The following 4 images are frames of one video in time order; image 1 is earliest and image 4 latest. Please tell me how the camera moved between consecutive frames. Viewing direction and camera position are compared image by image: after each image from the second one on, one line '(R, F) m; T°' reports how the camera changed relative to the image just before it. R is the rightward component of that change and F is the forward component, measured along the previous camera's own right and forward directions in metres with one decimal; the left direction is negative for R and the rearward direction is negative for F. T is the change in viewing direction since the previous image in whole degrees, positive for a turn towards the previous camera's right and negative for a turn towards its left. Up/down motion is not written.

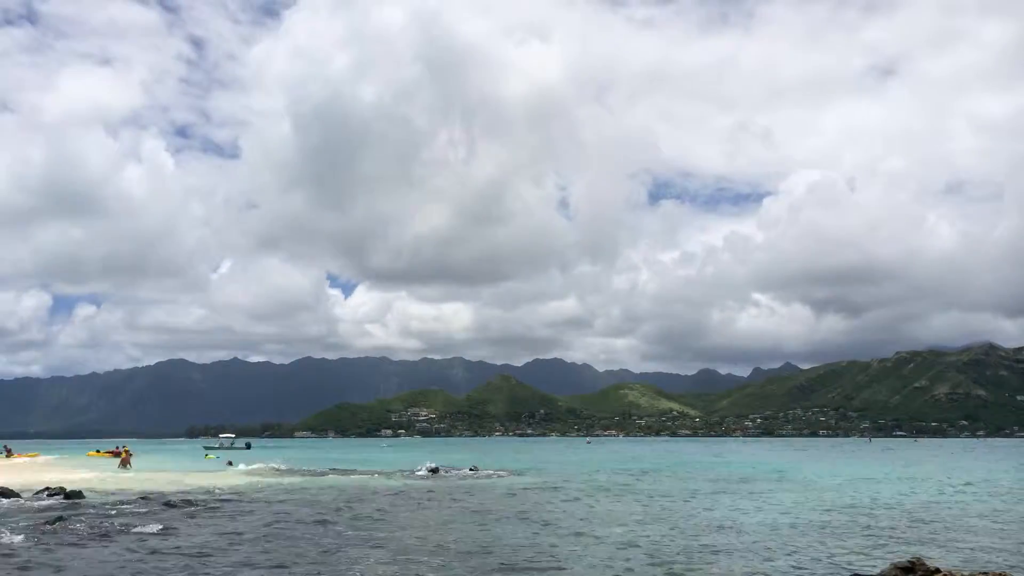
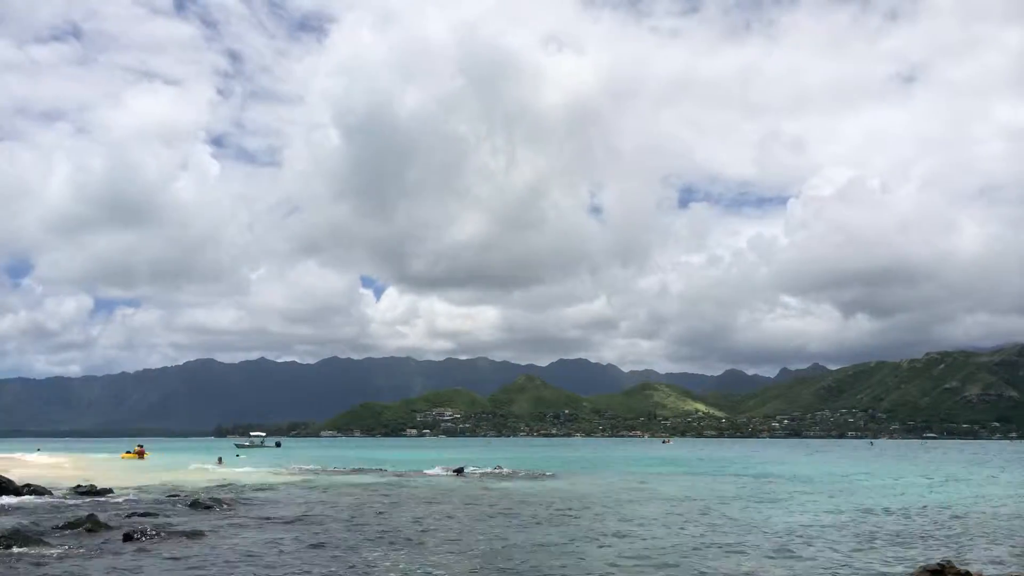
(-0.9, +7.3) m; -2°
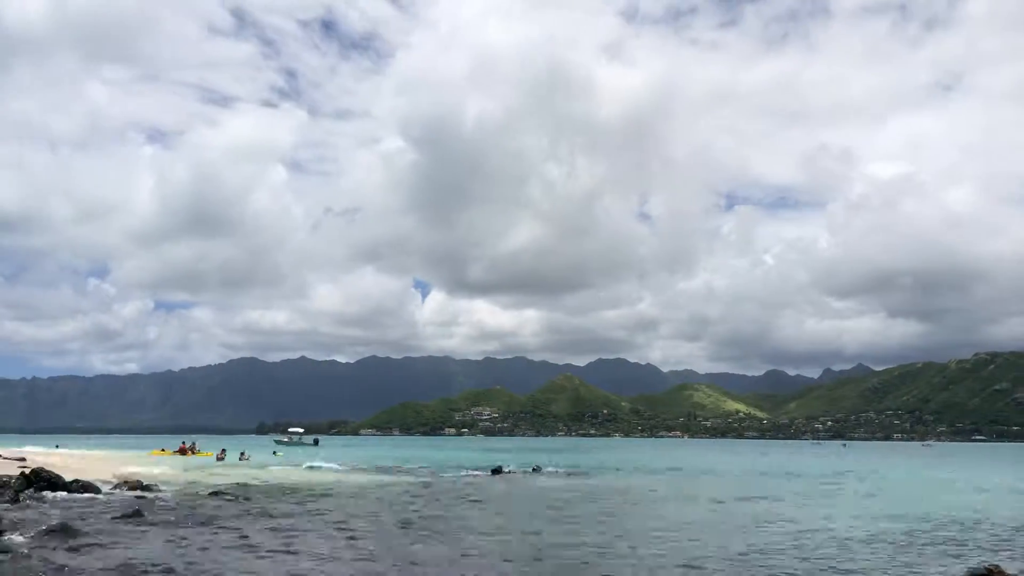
(+0.5, -0.6) m; -3°
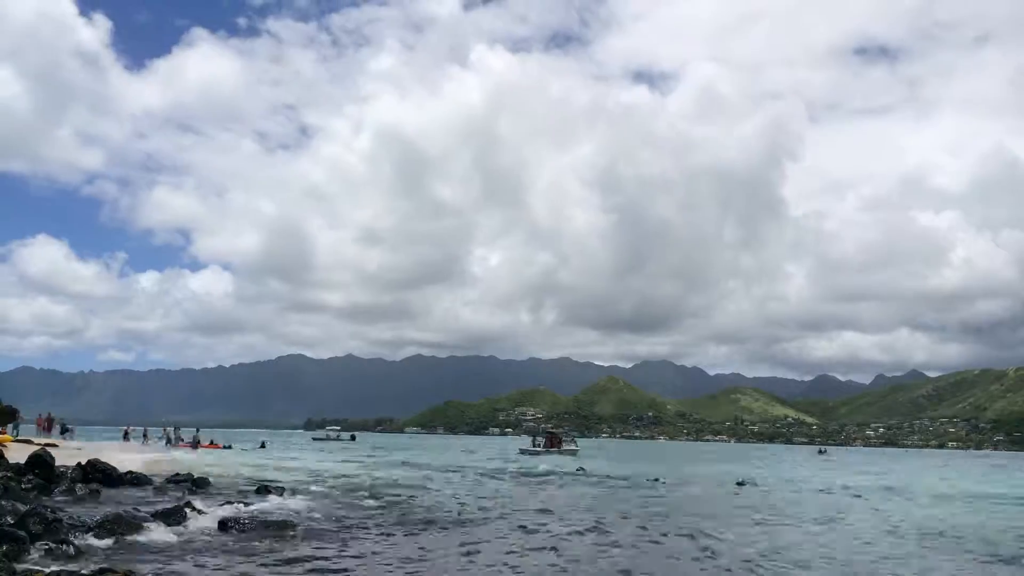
(-0.3, +0.9) m; -4°
